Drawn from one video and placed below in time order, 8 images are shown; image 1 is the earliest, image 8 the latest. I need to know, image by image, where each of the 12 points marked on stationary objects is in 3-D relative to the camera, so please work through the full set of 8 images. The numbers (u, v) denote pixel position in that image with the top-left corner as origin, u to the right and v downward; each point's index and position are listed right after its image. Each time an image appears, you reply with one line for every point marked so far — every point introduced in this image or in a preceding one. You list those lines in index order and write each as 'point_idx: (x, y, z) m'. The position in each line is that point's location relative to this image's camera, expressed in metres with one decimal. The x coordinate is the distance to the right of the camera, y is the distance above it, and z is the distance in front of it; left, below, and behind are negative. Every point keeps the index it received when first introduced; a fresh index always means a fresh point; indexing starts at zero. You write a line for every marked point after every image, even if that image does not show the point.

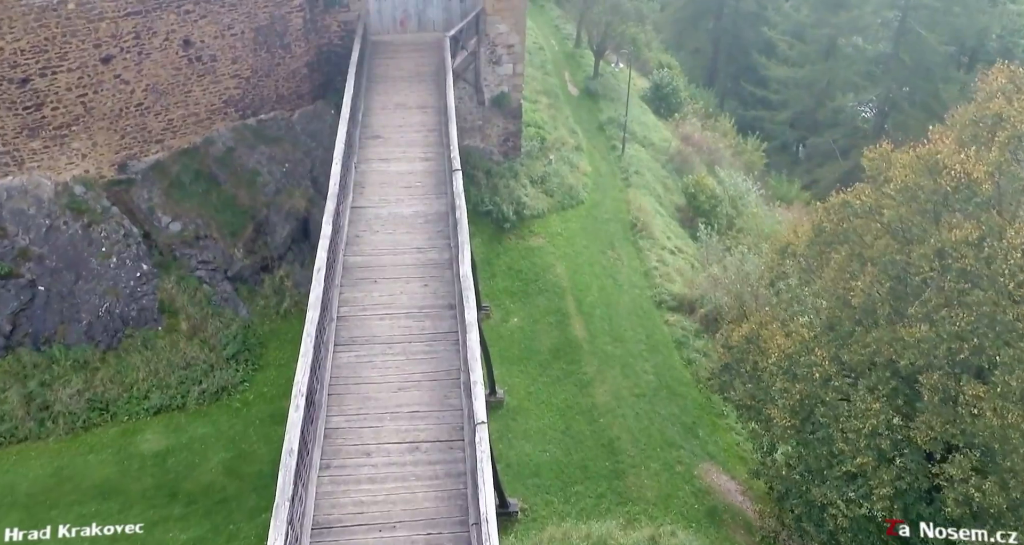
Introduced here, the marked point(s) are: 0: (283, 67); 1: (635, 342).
0: (-3.6, +3.3, +11.5) m
1: (+1.8, -1.1, +10.7) m
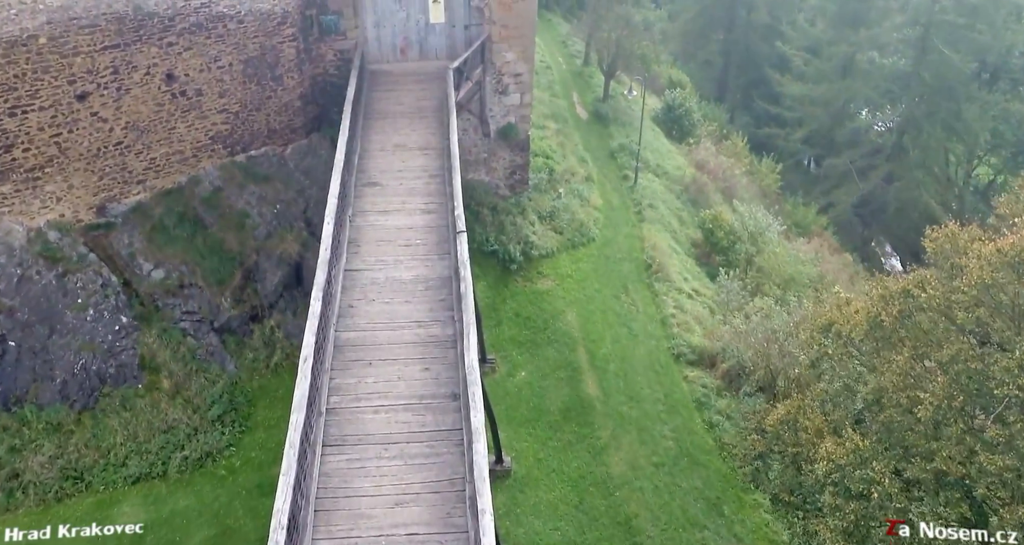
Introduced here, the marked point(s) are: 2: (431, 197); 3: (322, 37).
0: (-3.5, +2.6, +10.8) m
1: (+1.9, -1.8, +9.9) m
2: (-1.0, +0.9, +8.6) m
3: (-2.9, +3.6, +11.0) m
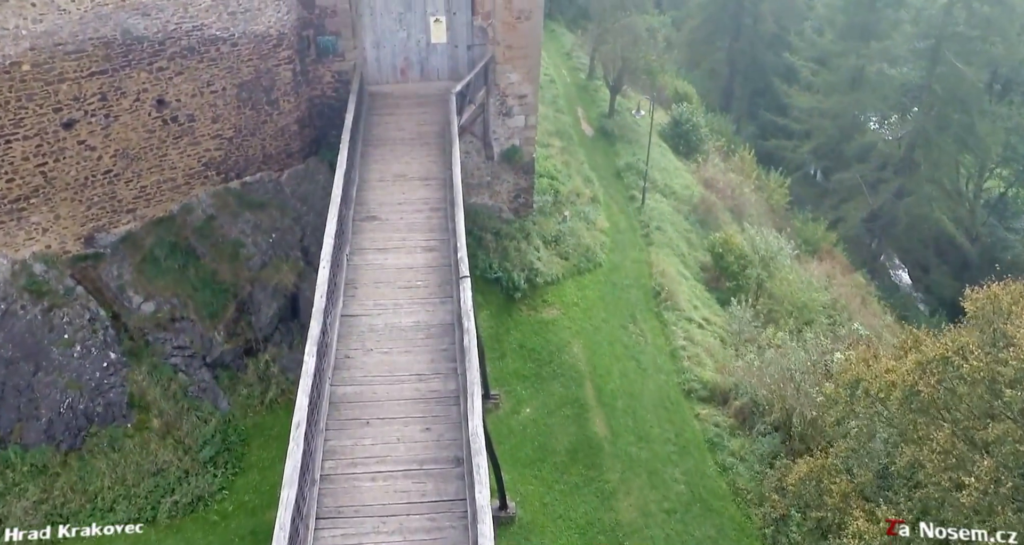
0: (-3.5, +2.1, +10.4) m
1: (+2.0, -2.2, +9.5) m
2: (-0.9, +0.4, +8.2) m
3: (-2.8, +3.1, +10.6) m
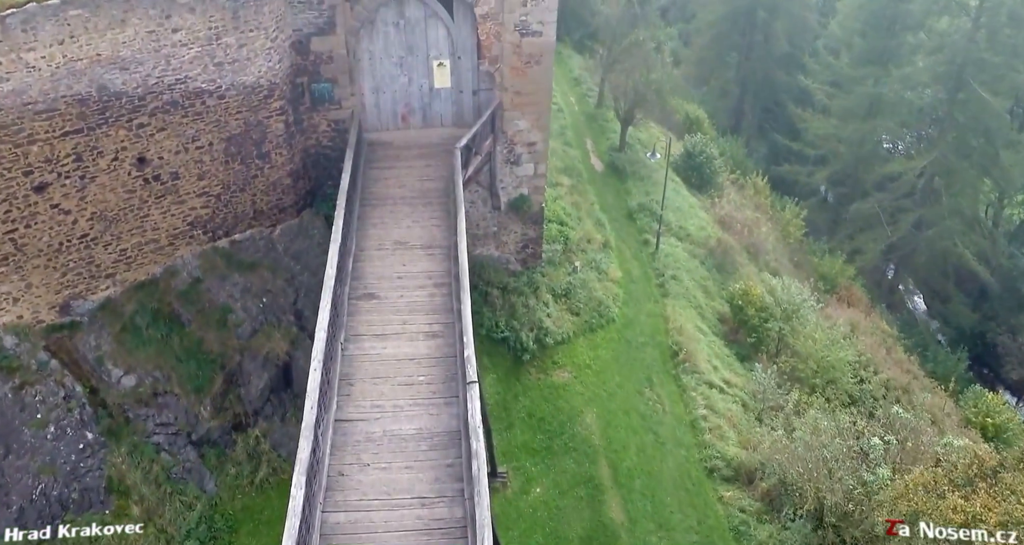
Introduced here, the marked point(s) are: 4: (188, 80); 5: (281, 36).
0: (-3.3, +1.3, +9.6) m
1: (+2.1, -3.1, +8.8) m
2: (-0.8, -0.4, +7.5) m
3: (-2.7, +2.3, +9.9) m
4: (-3.9, +2.3, +8.6) m
5: (-2.9, +3.0, +9.1) m
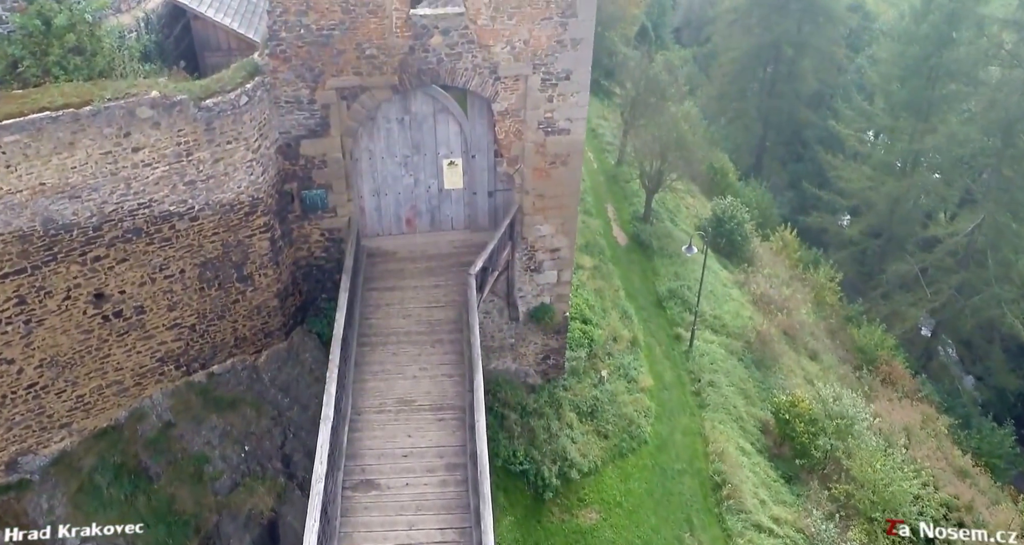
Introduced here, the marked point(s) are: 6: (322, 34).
0: (-3.1, -0.3, +8.3) m
1: (+2.3, -4.7, +7.5) m
2: (-0.5, -2.1, +6.1) m
3: (-2.4, +0.7, +8.5) m
4: (-3.6, +0.7, +7.2) m
5: (-2.6, +1.4, +7.7) m
6: (-2.0, +2.5, +7.5) m
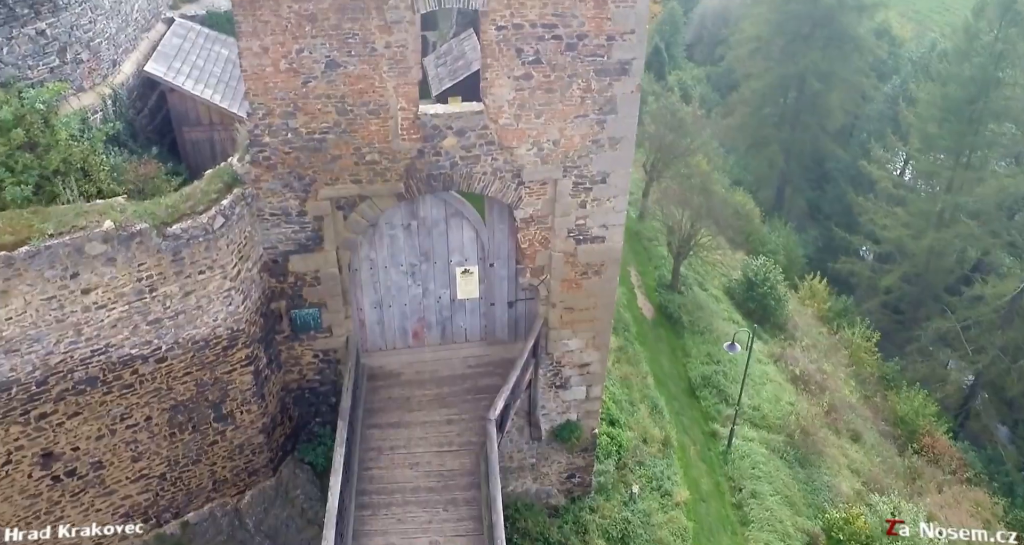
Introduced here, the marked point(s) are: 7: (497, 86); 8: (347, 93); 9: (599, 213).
0: (-2.8, -1.7, +7.1) m
1: (+2.6, -6.1, +6.3) m
2: (-0.3, -3.4, +4.9) m
3: (-2.2, -0.6, +7.3) m
4: (-3.3, -0.6, +6.0) m
5: (-2.4, +0.1, +6.5) m
6: (-1.7, +1.2, +6.3) m
7: (-0.1, +1.6, +6.3) m
8: (-1.4, +1.5, +6.1) m
9: (+0.9, +0.6, +7.1) m
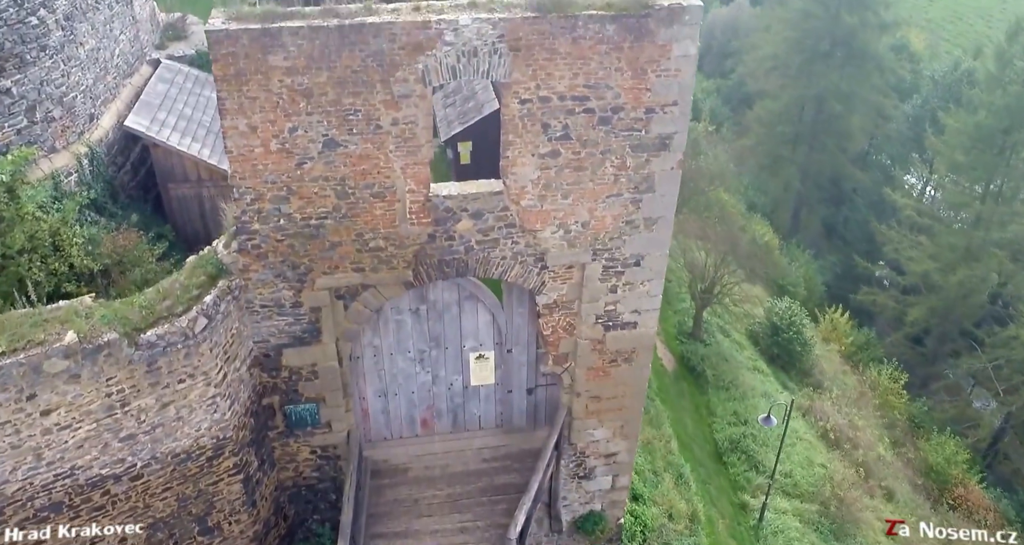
0: (-2.6, -2.5, +6.3) m
1: (+2.8, -6.9, +5.5) m
2: (-0.1, -4.2, +4.1) m
3: (-2.0, -1.4, +6.5) m
4: (-3.1, -1.4, +5.2) m
5: (-2.2, -0.7, +5.7) m
6: (-1.5, +0.4, +5.5) m
7: (+0.1, +0.8, +5.5) m
8: (-1.2, +0.7, +5.3) m
9: (+1.0, -0.2, +6.3) m
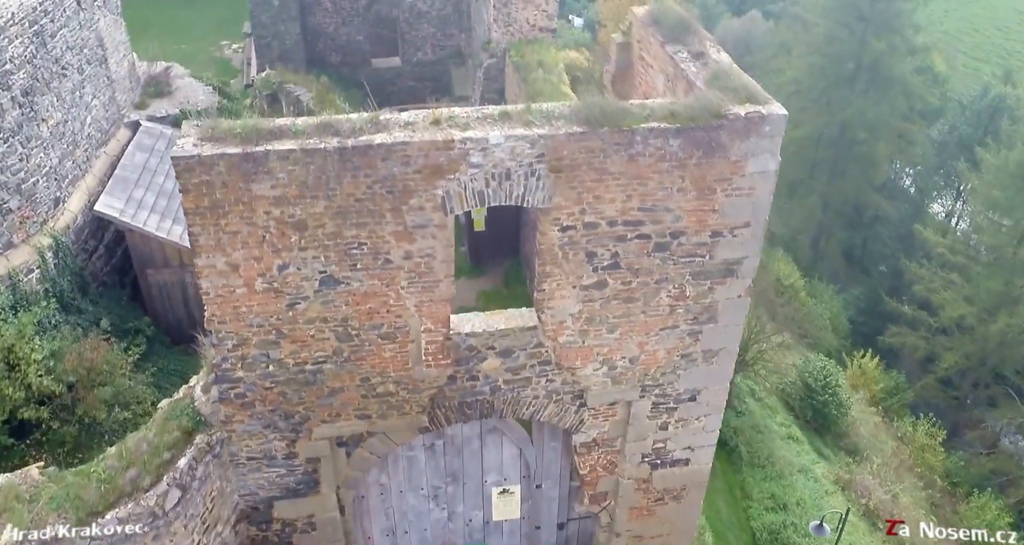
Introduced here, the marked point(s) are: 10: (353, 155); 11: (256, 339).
0: (-2.4, -3.4, +5.4) m
1: (+3.0, -7.8, +4.6) m
2: (+0.2, -5.2, +3.2) m
3: (-1.8, -2.4, +5.6) m
4: (-2.9, -2.4, +4.3) m
5: (-2.0, -1.7, +4.8) m
6: (-1.3, -0.6, +4.6) m
7: (+0.3, -0.2, +4.5) m
8: (-1.0, -0.3, +4.4) m
9: (+1.3, -1.2, +5.3) m
10: (-0.9, +0.6, +3.9) m
11: (-1.6, -0.4, +4.4) m
